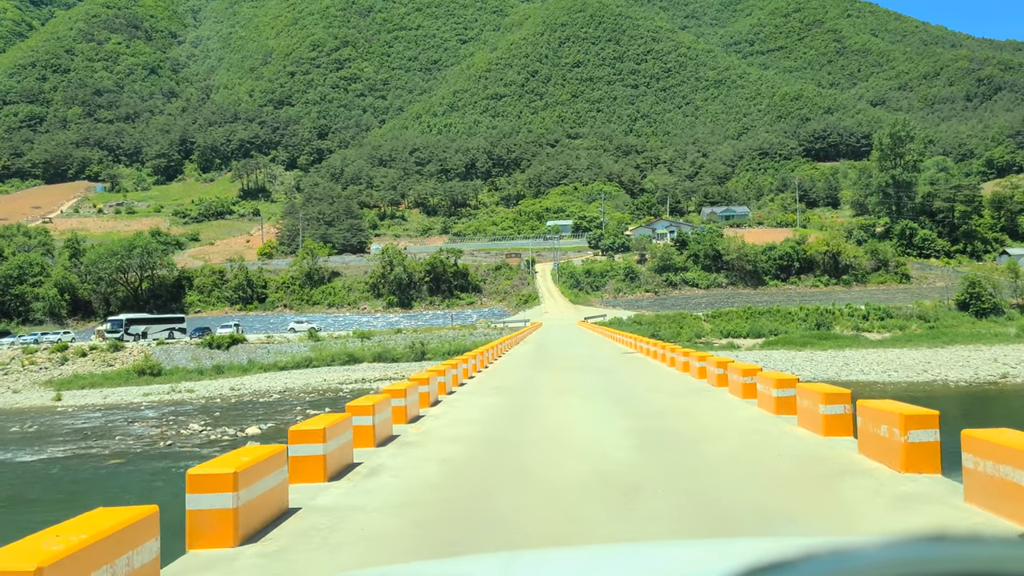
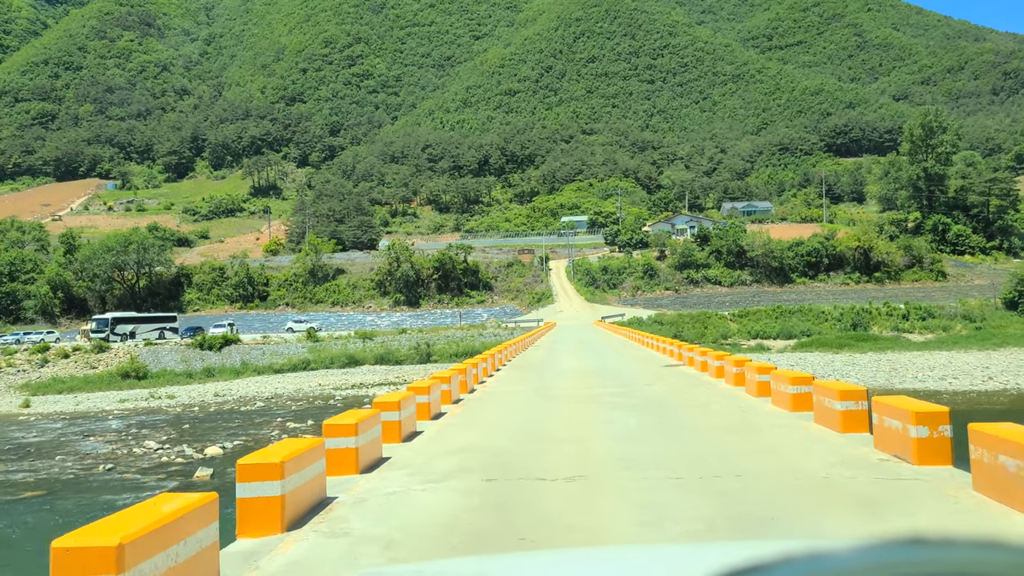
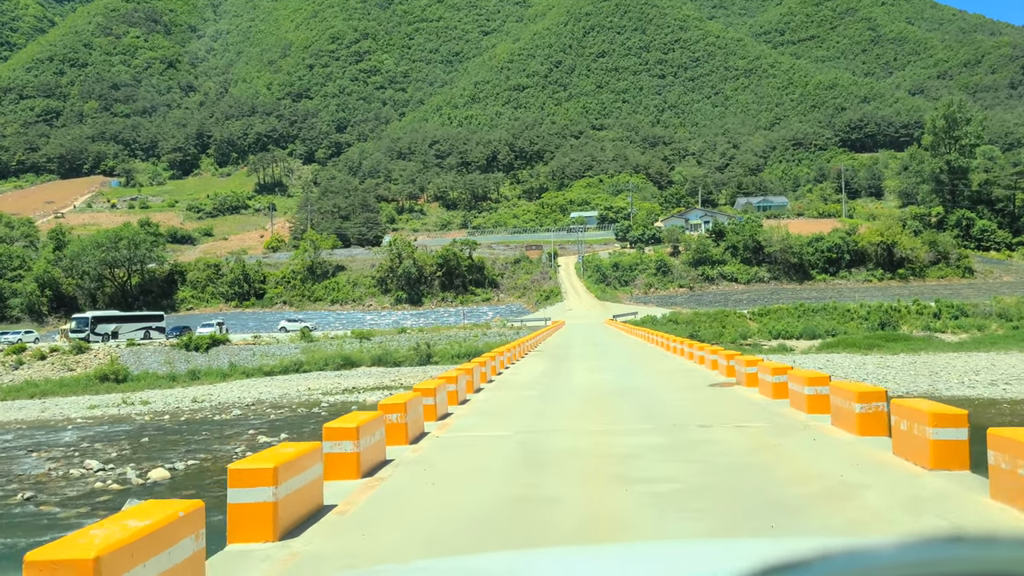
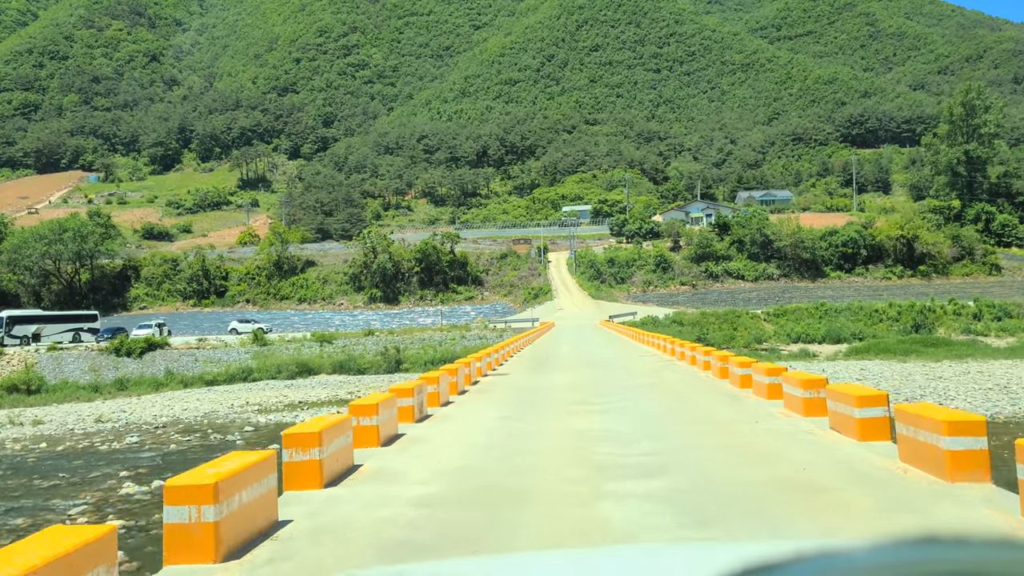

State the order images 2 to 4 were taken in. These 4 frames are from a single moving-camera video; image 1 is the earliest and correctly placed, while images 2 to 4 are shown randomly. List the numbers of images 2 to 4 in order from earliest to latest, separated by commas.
2, 3, 4
